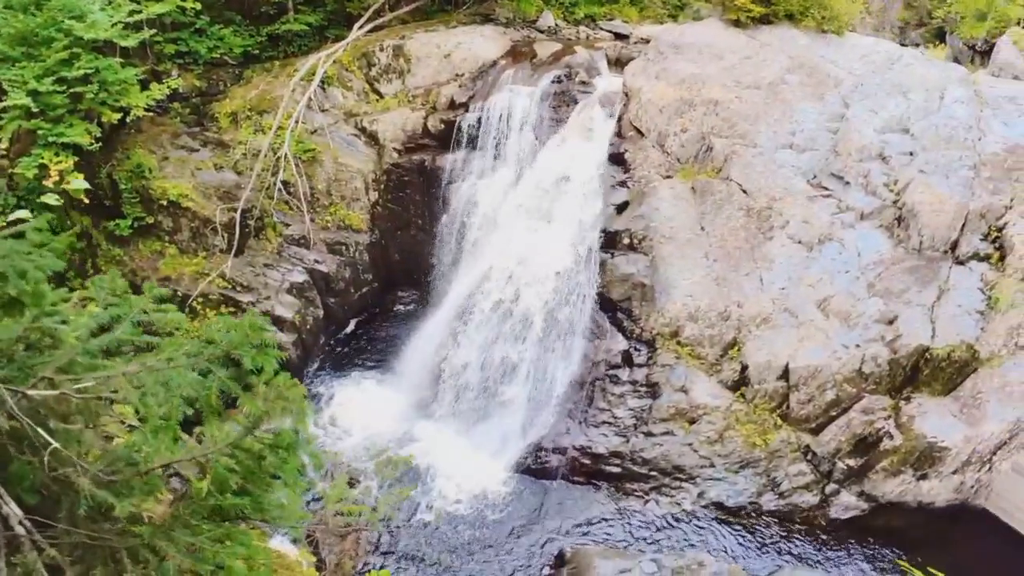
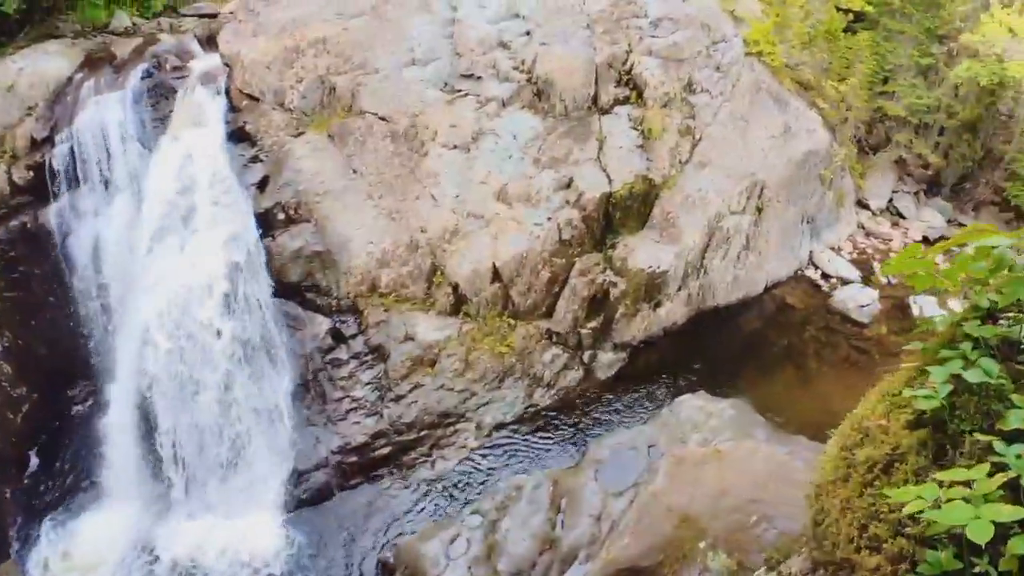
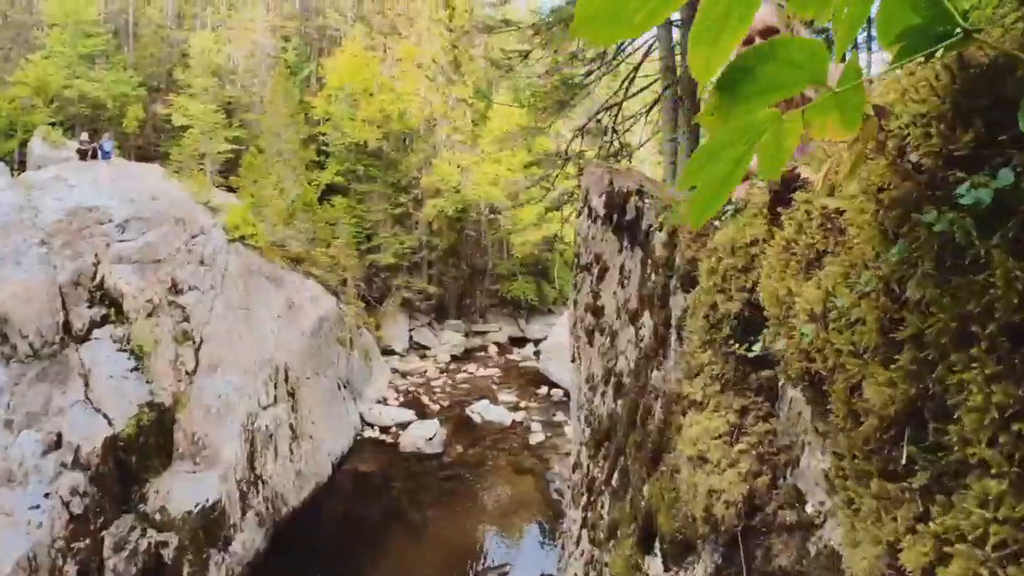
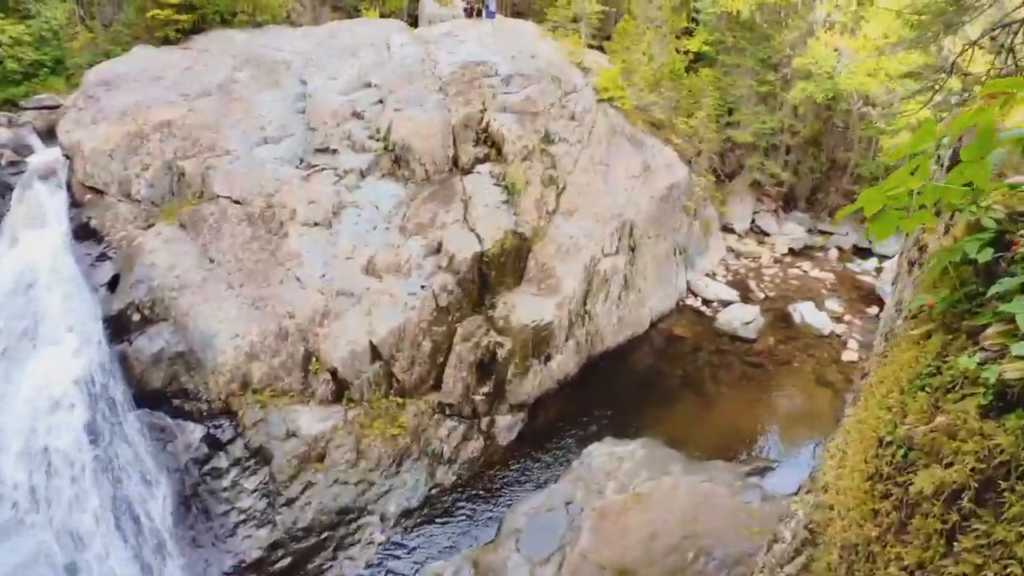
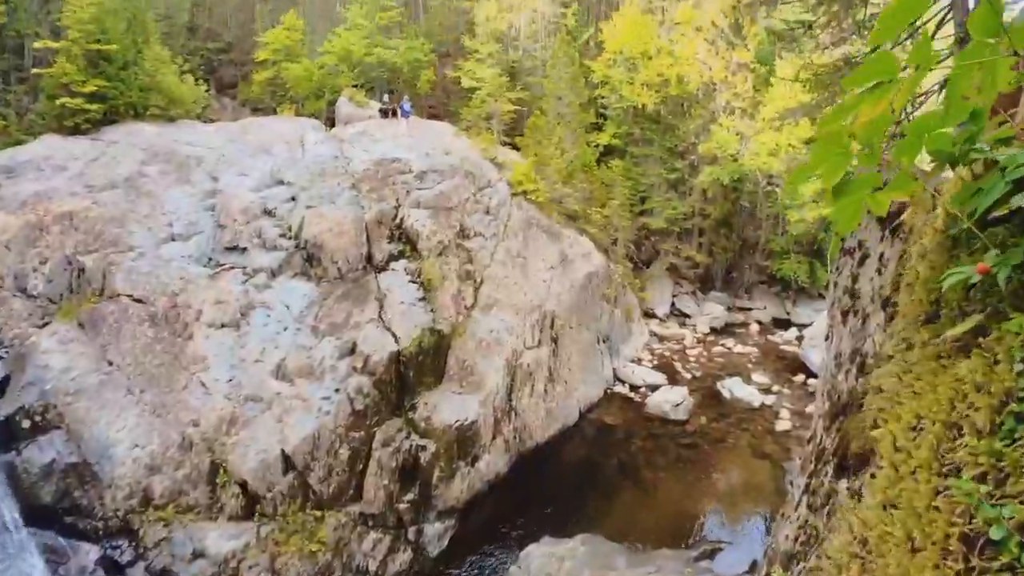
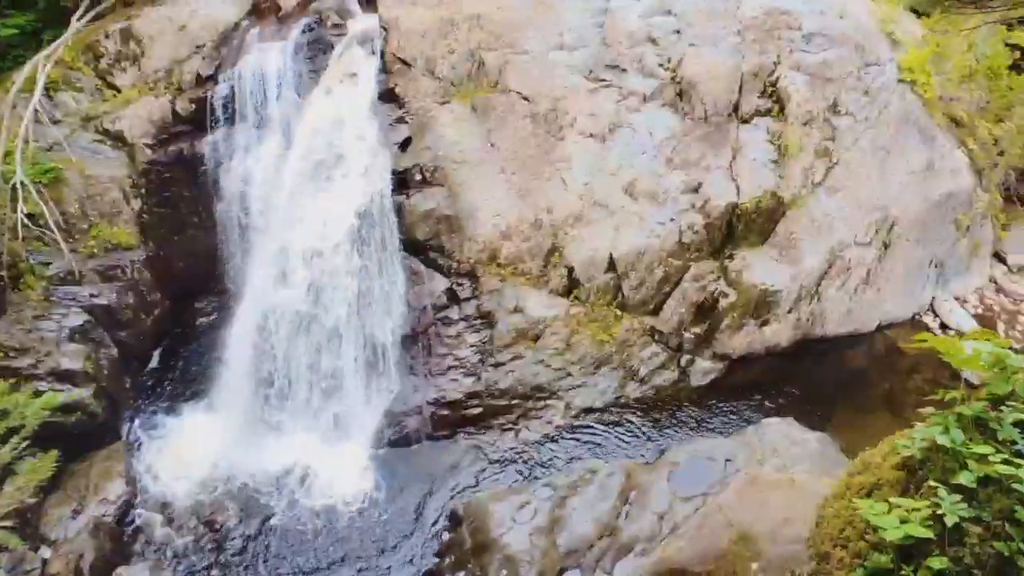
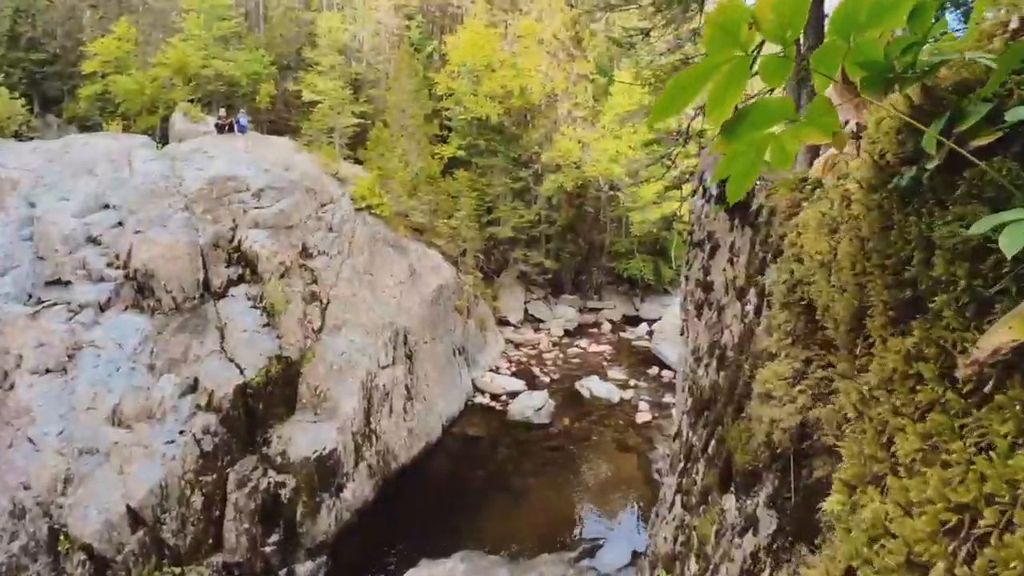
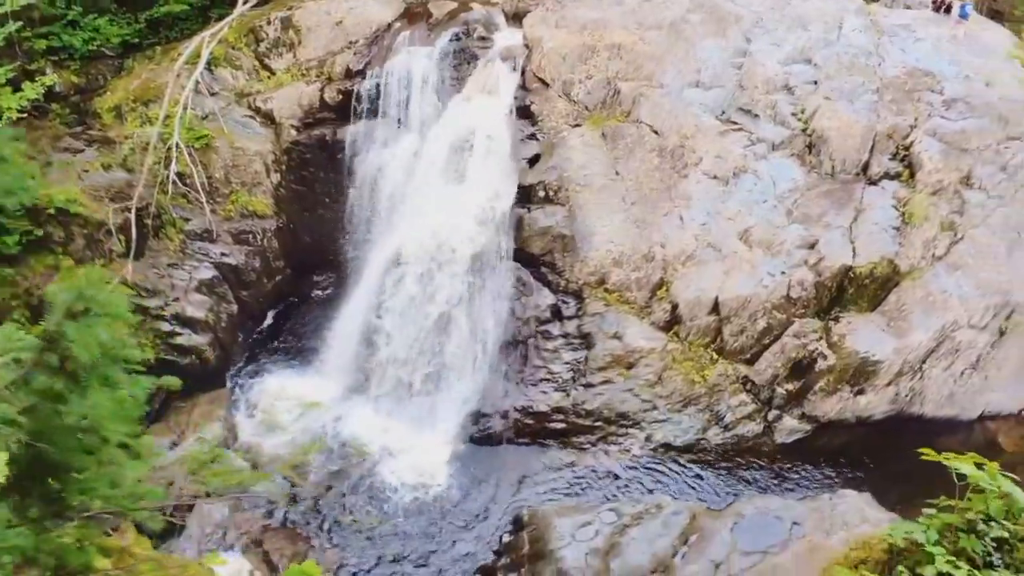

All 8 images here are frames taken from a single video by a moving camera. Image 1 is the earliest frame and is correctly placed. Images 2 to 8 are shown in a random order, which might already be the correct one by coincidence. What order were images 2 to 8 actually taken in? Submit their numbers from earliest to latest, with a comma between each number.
8, 6, 2, 4, 5, 7, 3
